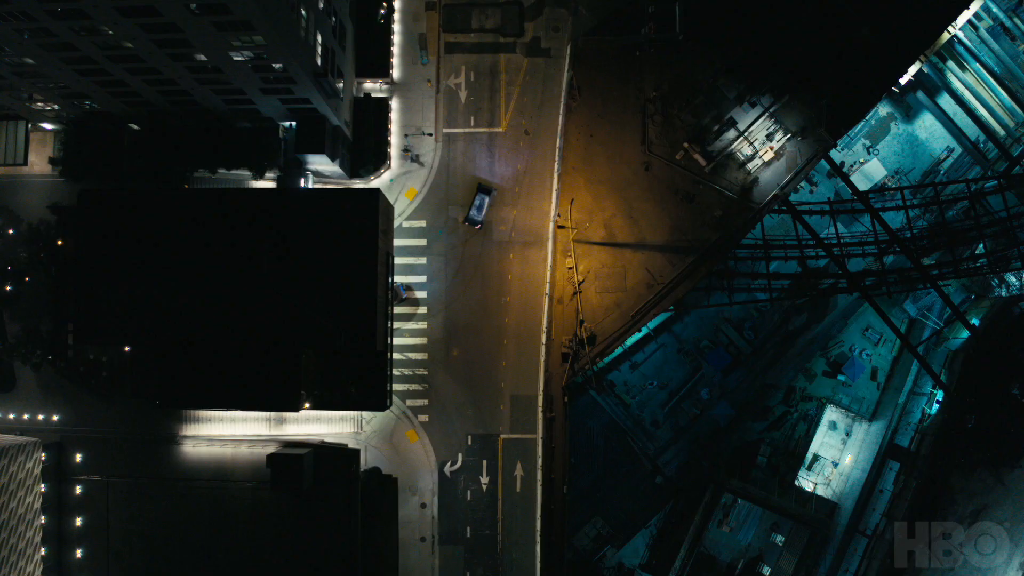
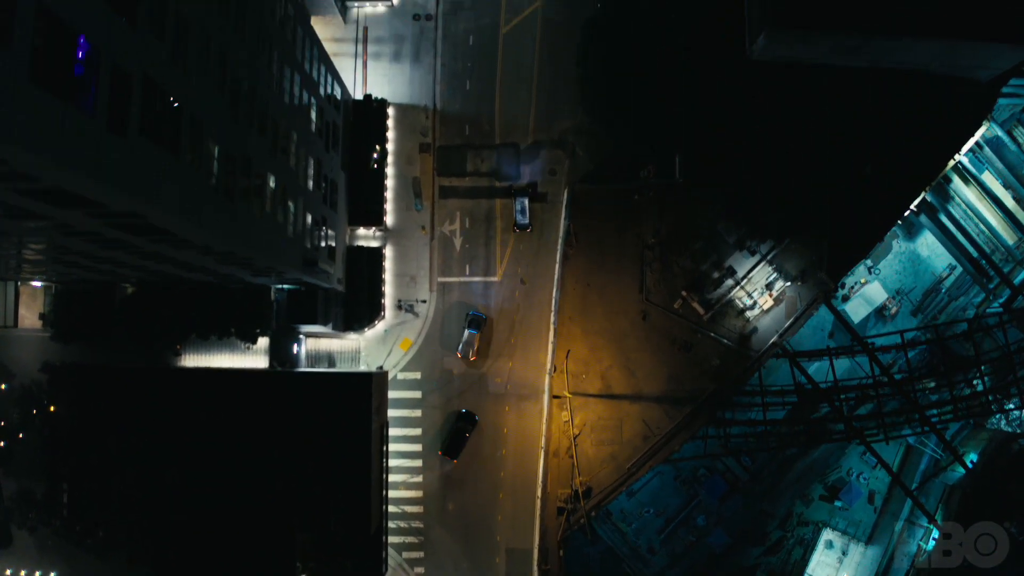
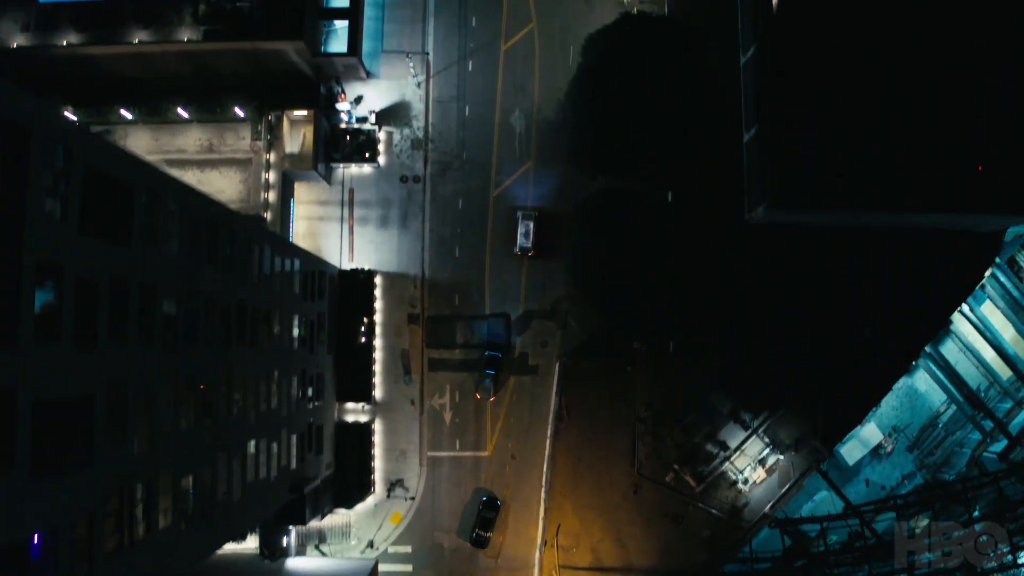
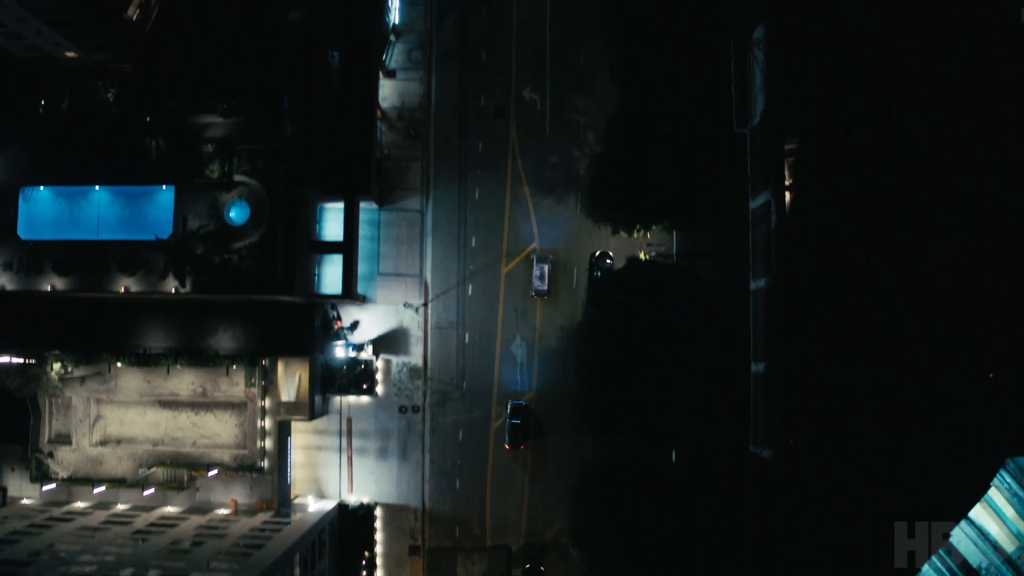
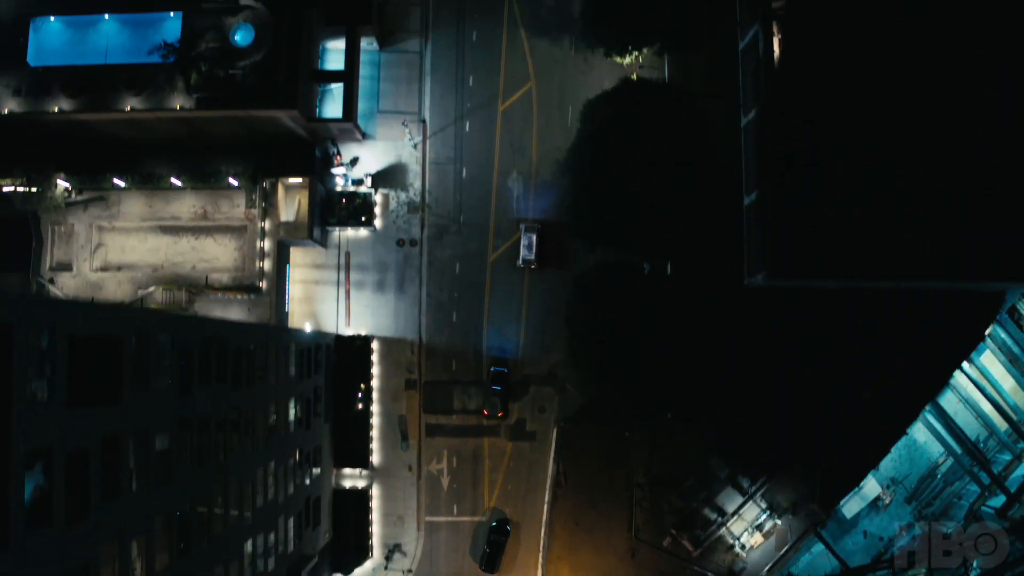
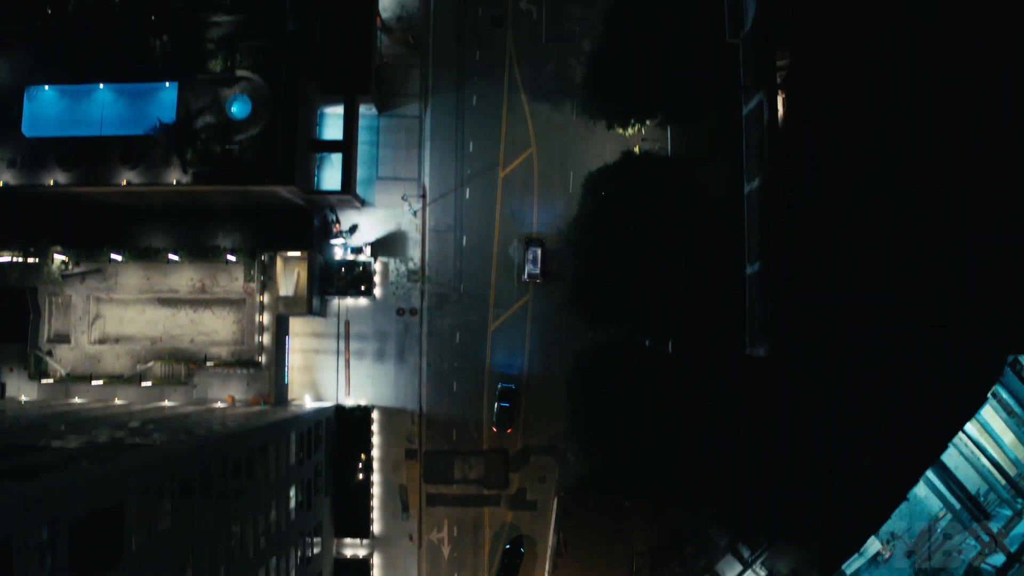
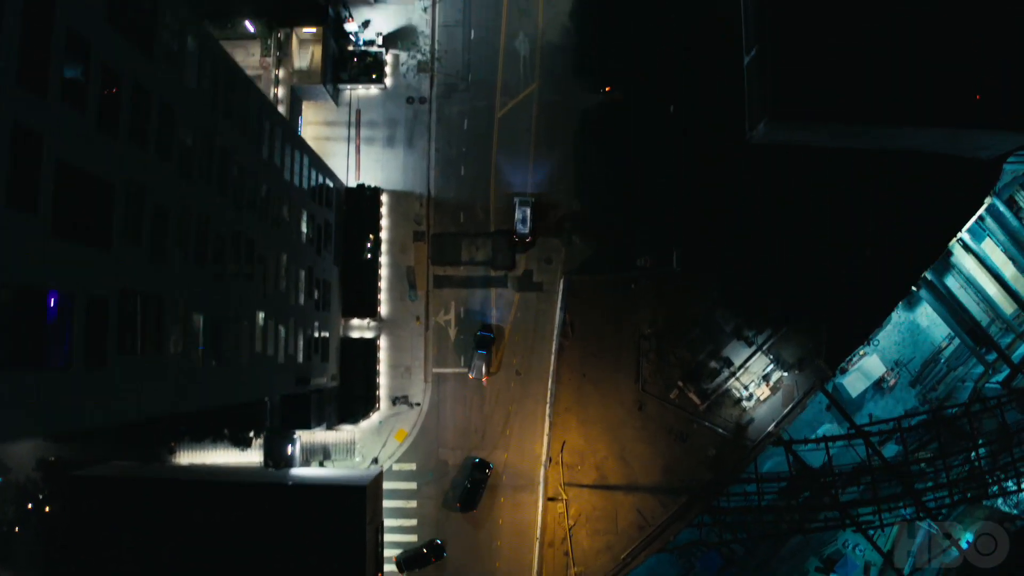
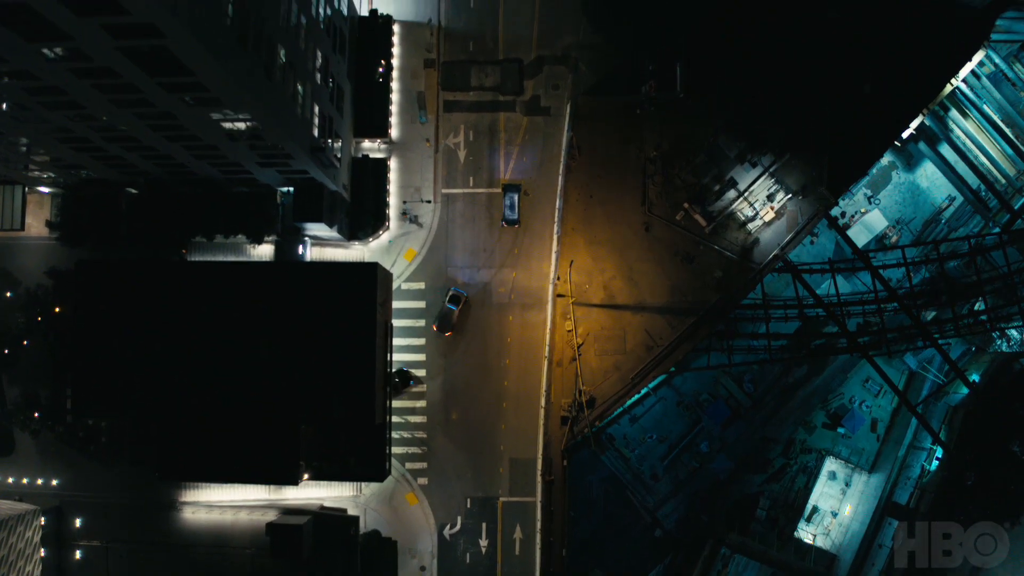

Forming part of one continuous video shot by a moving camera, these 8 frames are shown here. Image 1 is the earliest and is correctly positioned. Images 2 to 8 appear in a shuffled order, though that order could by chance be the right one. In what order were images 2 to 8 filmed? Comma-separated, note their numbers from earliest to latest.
8, 2, 7, 3, 5, 6, 4
